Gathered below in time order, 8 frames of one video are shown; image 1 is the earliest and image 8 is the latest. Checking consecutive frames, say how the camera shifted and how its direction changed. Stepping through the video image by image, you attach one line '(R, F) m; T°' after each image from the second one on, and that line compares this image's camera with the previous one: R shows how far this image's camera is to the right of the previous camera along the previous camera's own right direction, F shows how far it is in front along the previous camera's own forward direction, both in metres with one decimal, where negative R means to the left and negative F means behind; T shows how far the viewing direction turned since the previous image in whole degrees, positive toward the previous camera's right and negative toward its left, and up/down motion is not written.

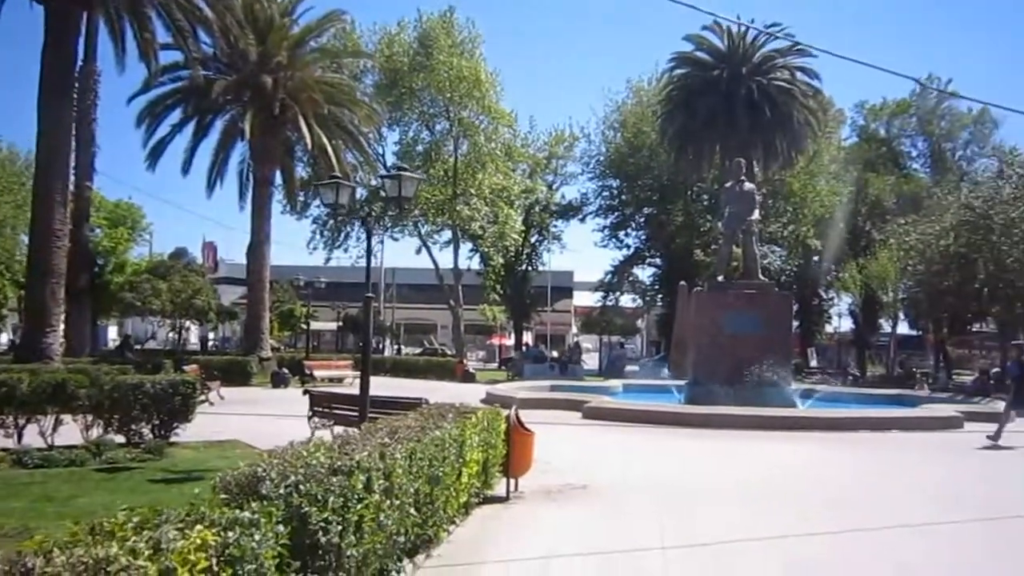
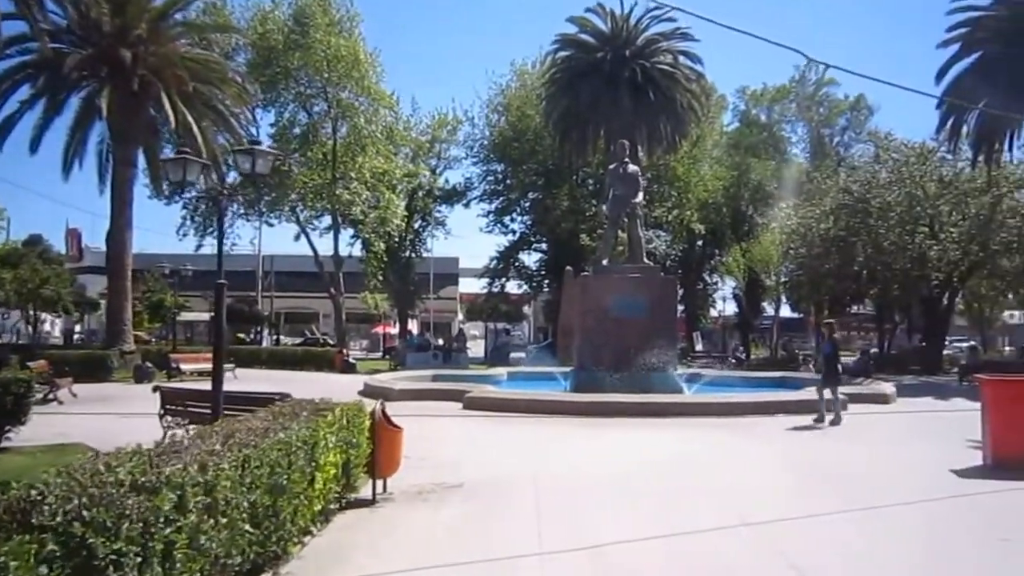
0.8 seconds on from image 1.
(+0.3, +1.1) m; +6°
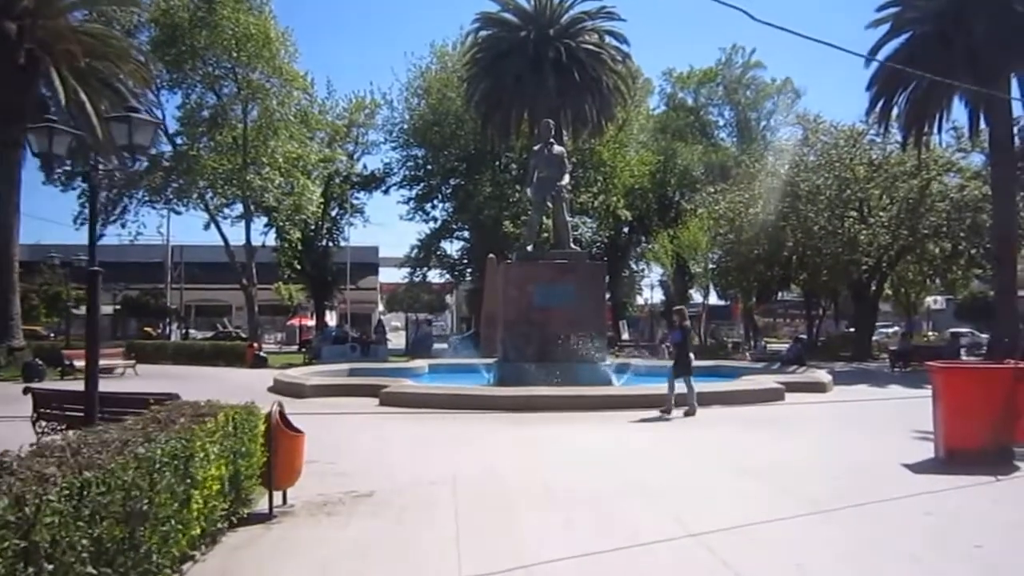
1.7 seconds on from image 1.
(+0.1, +1.4) m; +4°
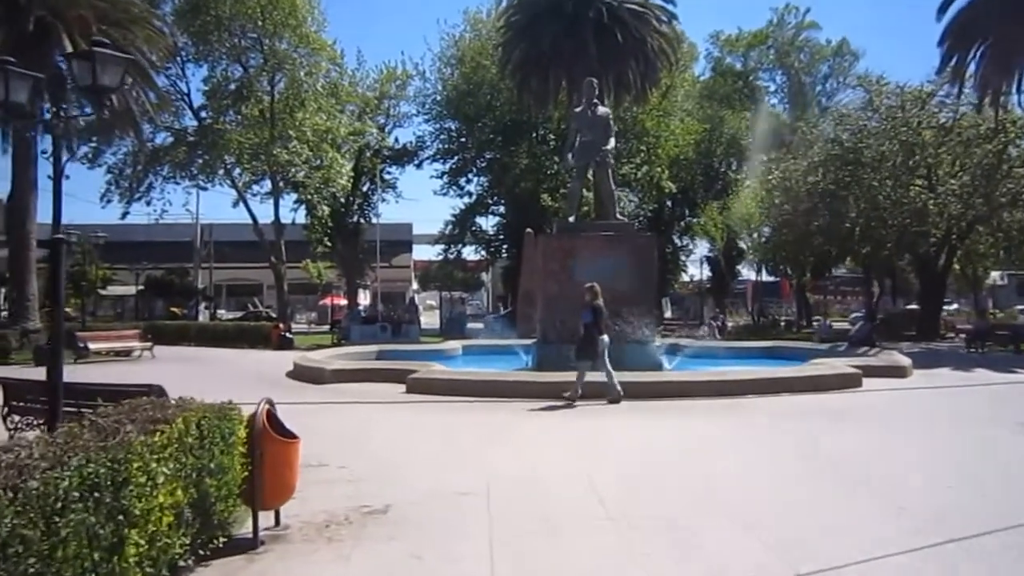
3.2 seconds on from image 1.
(0.0, +1.9) m; -2°
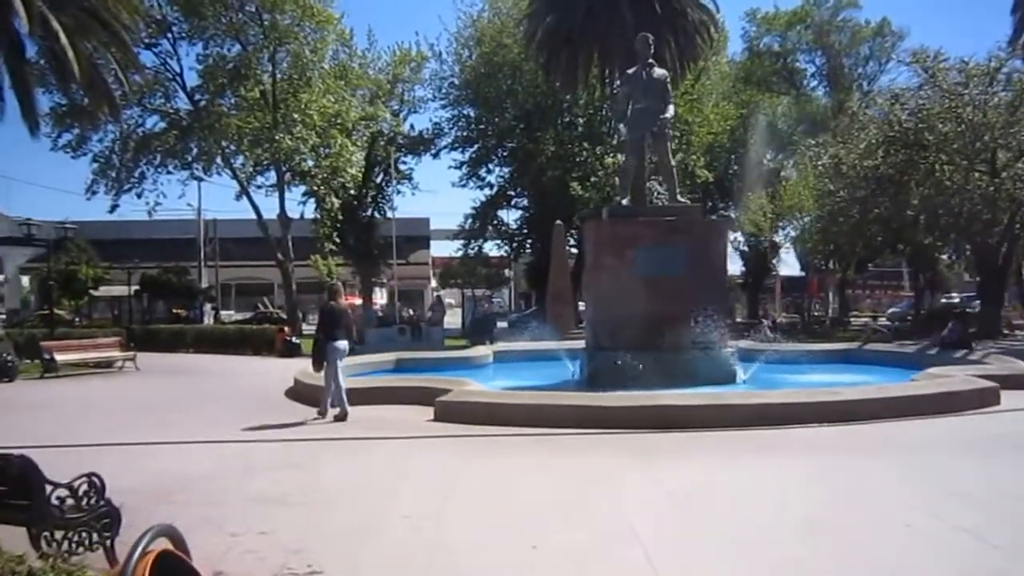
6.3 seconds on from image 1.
(-0.6, +3.0) m; -1°
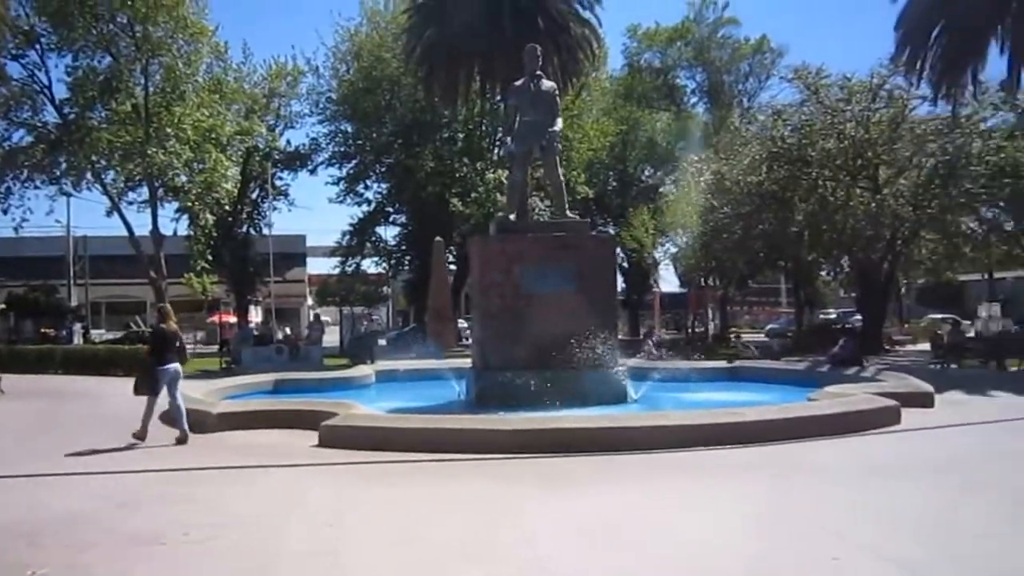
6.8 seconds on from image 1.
(-0.1, +0.5) m; +7°
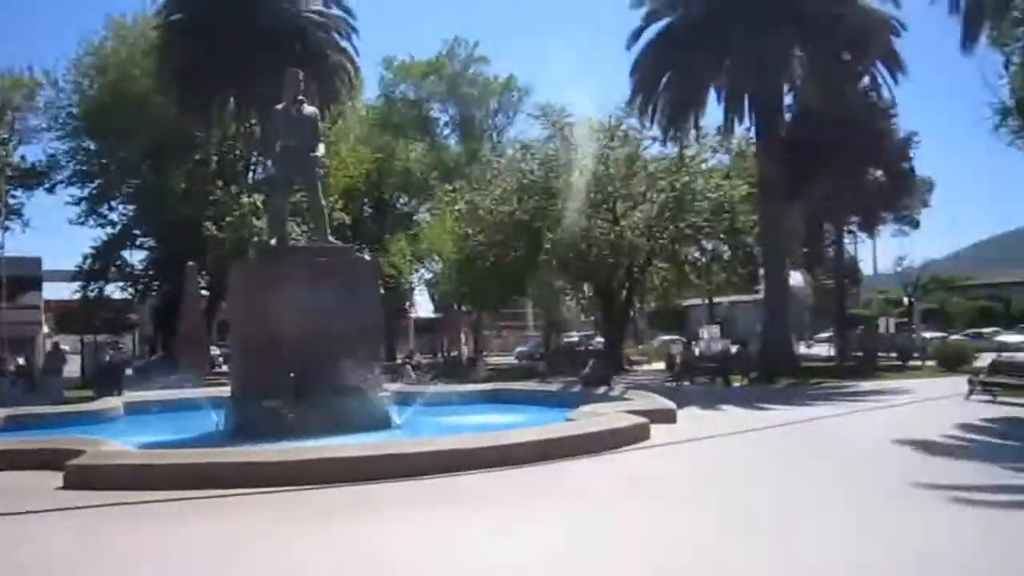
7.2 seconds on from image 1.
(0.0, -0.4) m; +14°
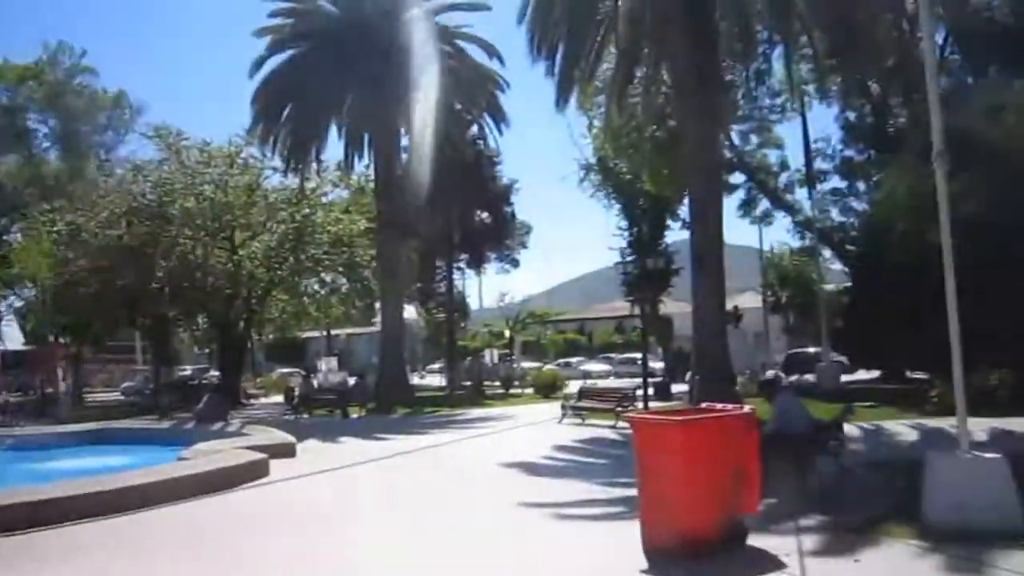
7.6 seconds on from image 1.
(0.0, -0.2) m; +21°
